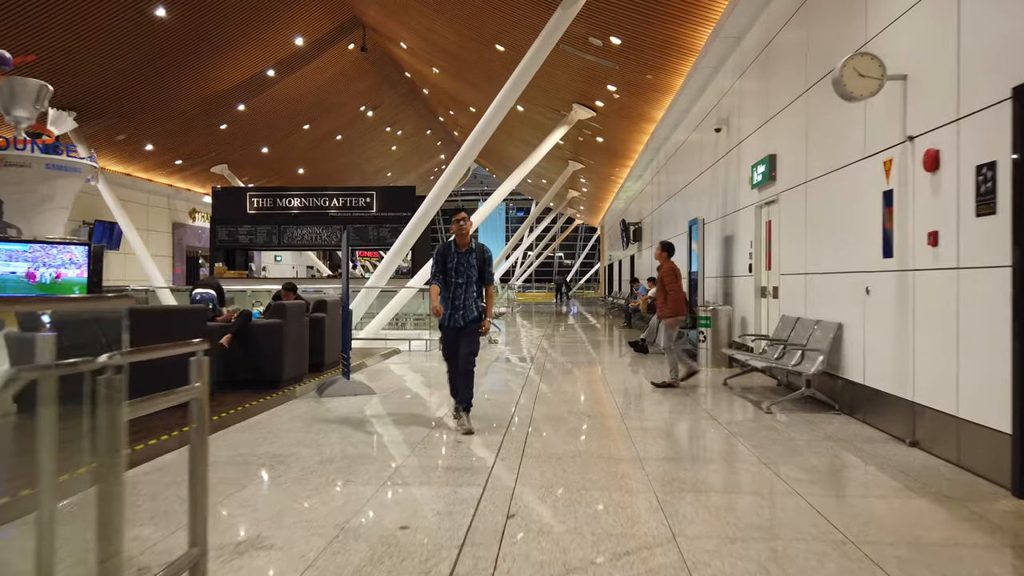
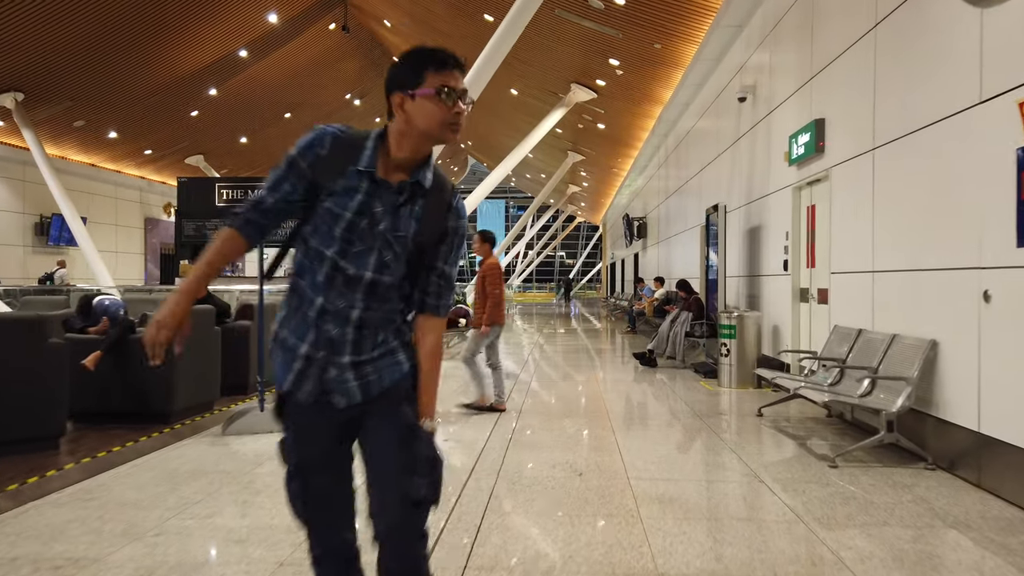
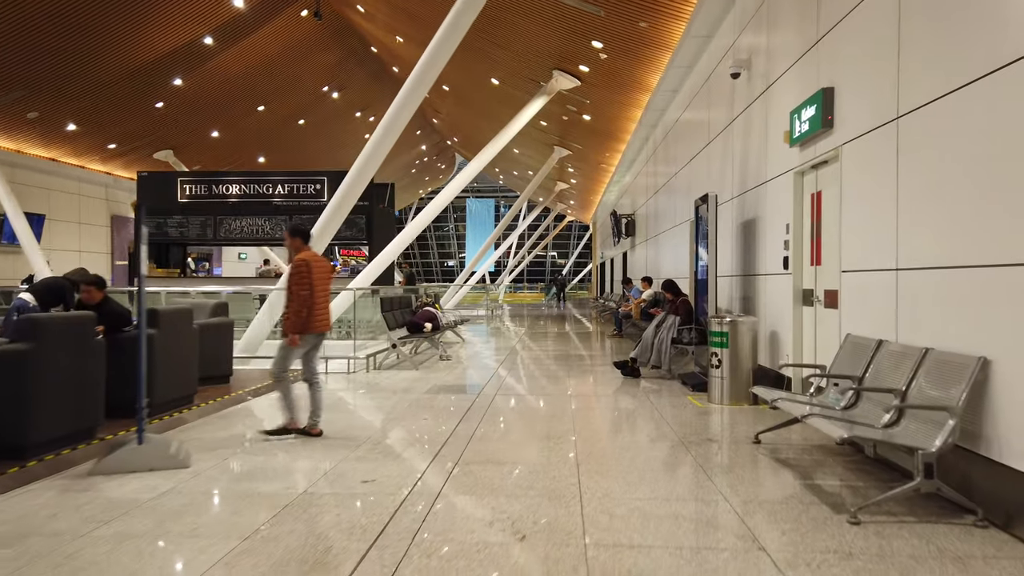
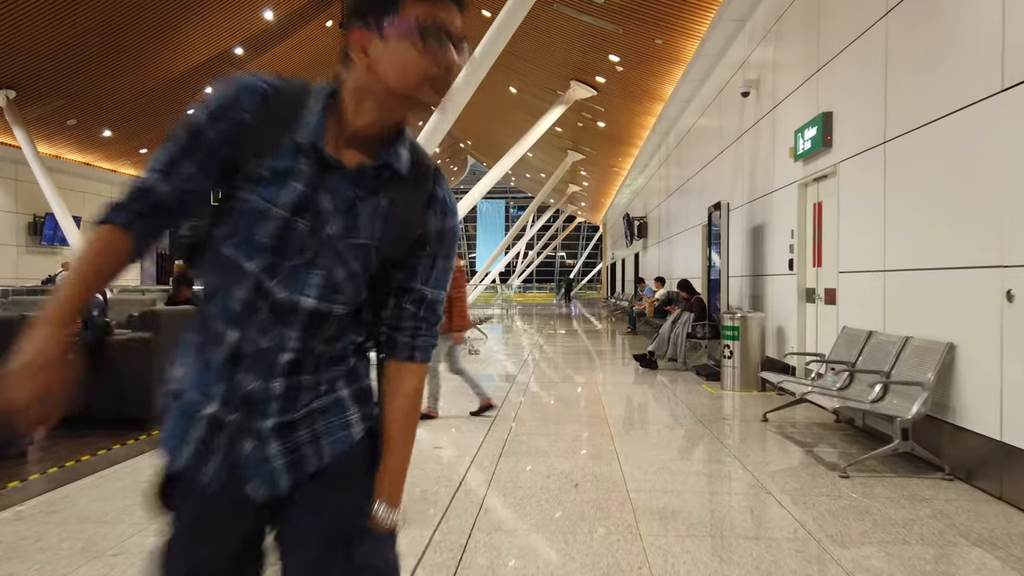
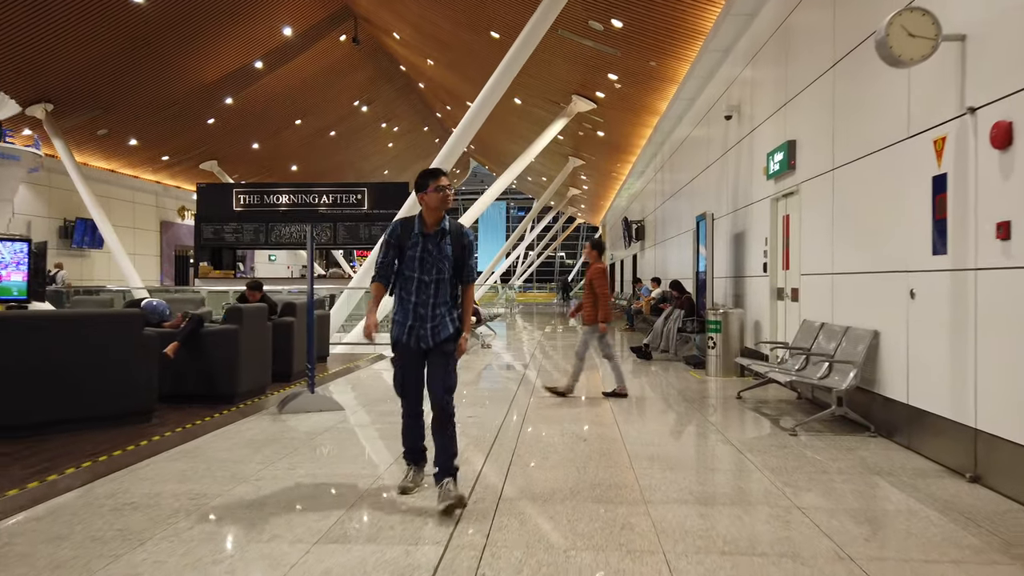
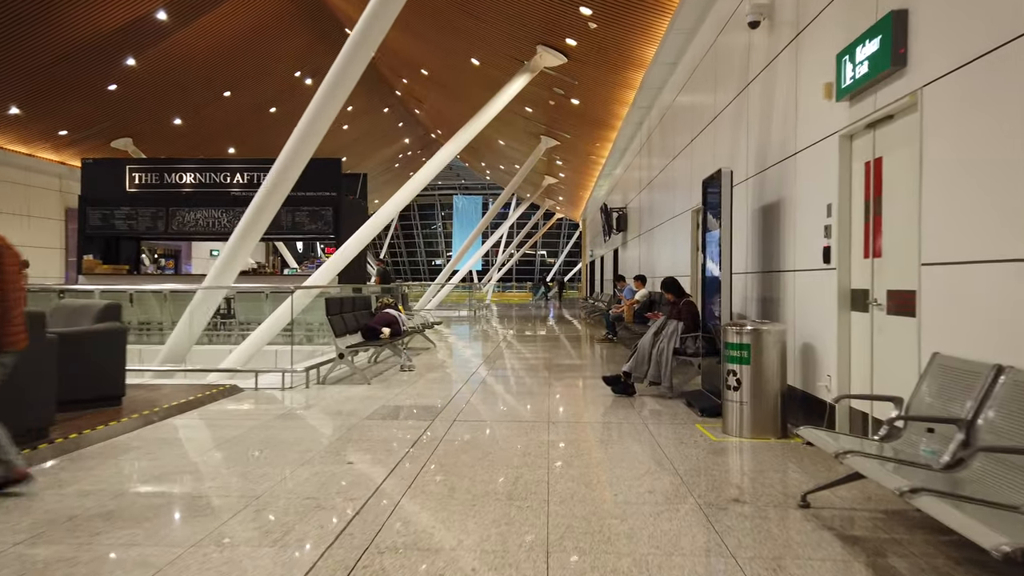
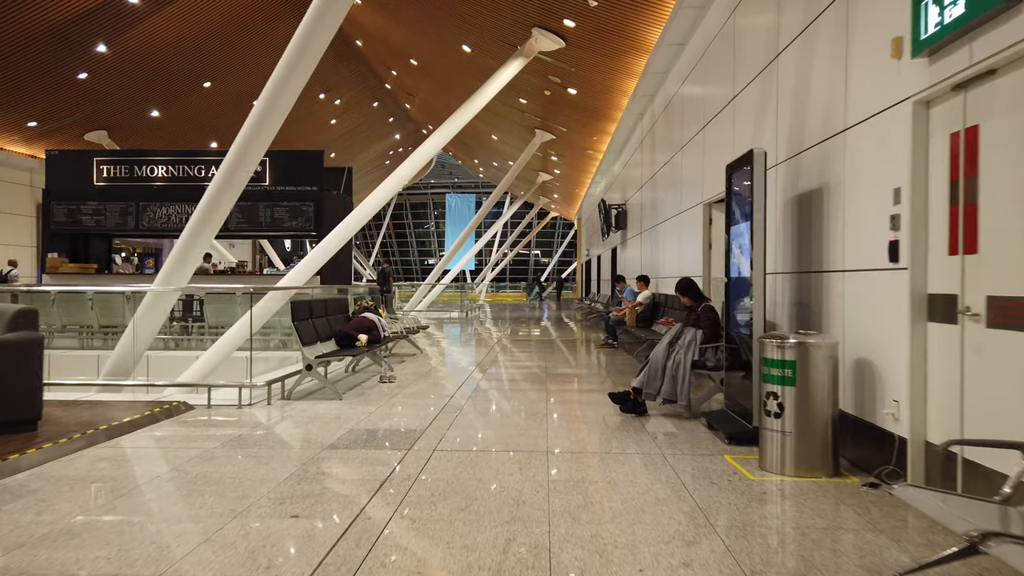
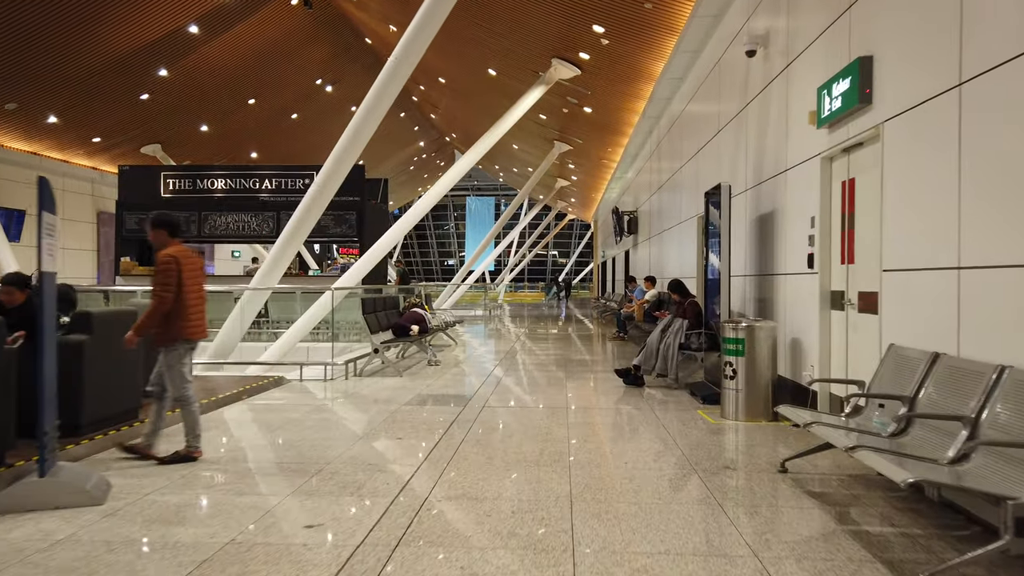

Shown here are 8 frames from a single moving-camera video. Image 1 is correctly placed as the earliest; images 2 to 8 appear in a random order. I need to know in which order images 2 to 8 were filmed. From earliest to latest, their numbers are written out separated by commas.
5, 2, 4, 3, 8, 6, 7
